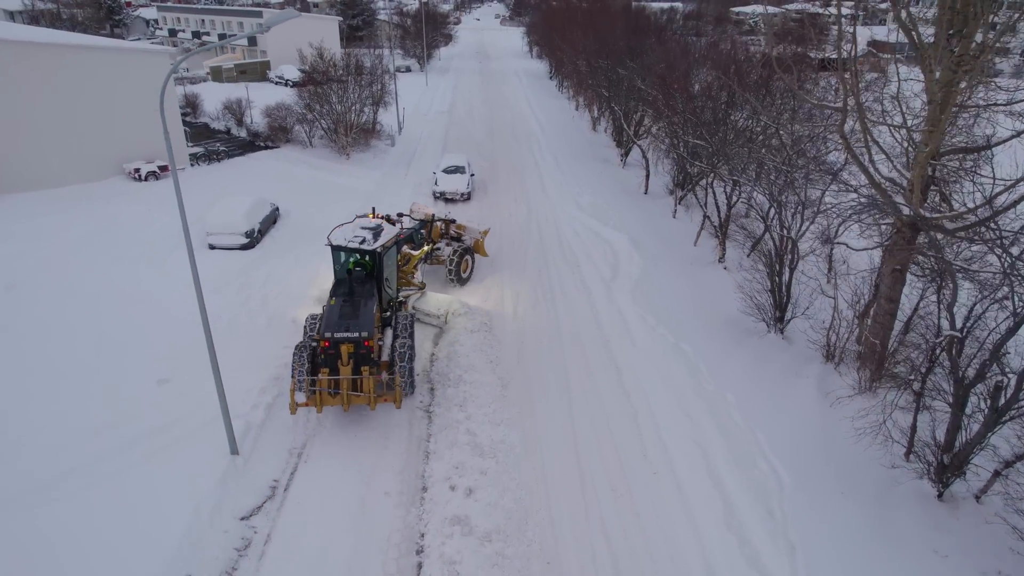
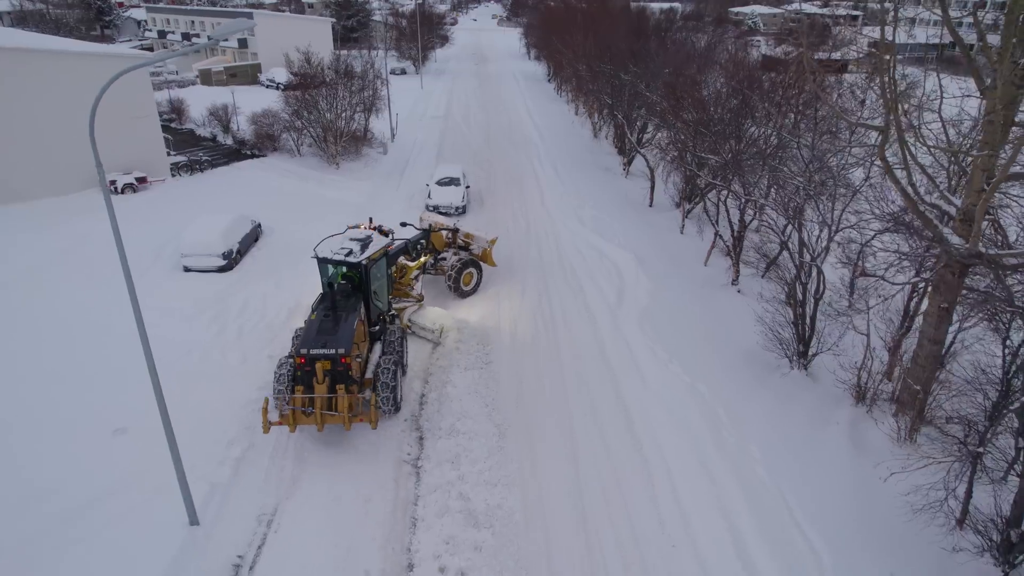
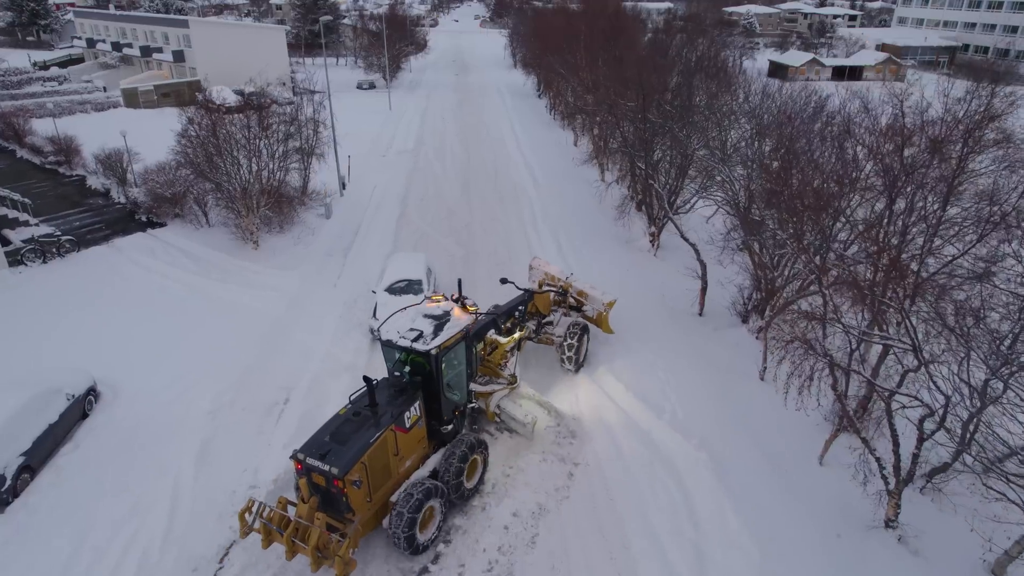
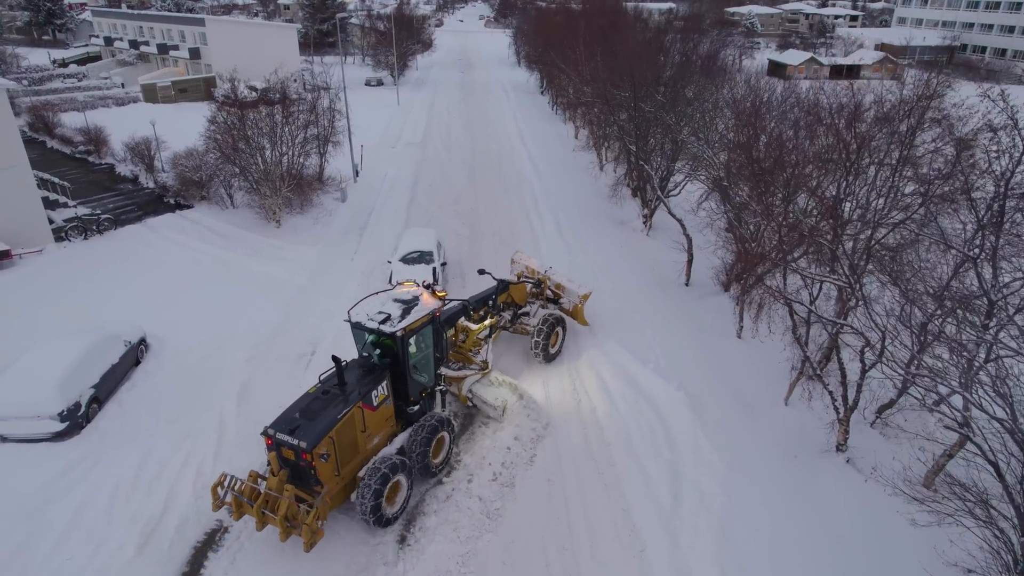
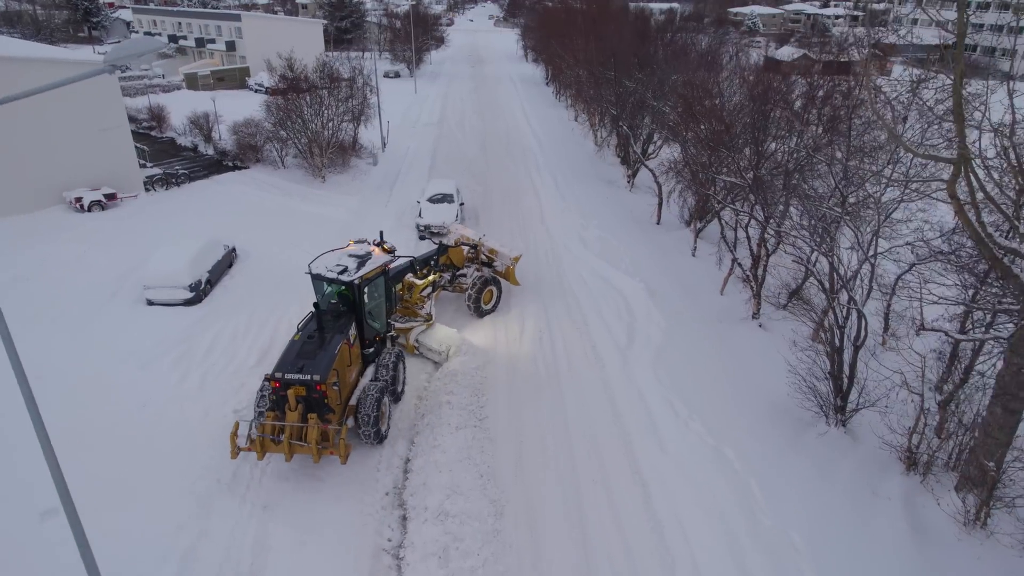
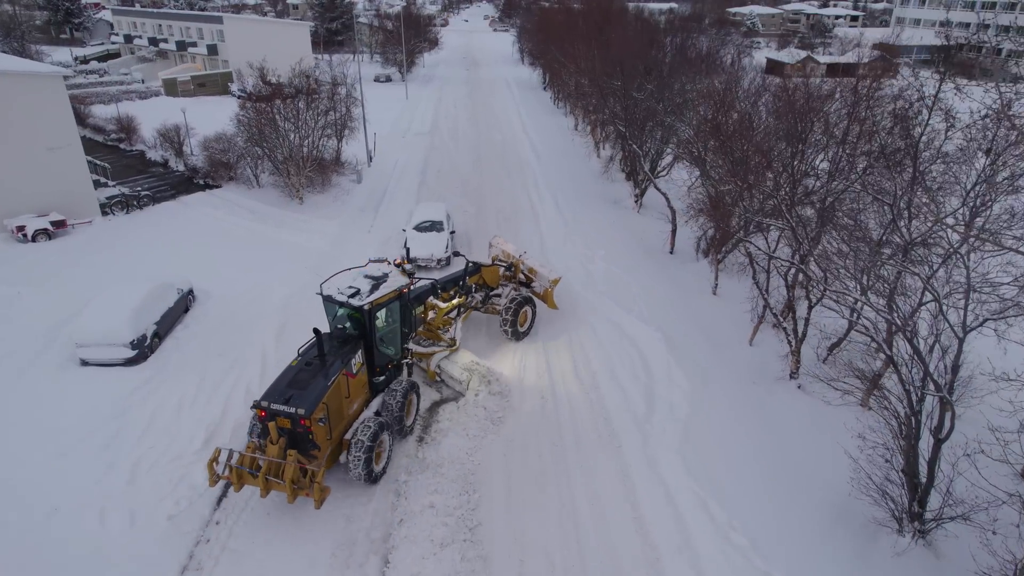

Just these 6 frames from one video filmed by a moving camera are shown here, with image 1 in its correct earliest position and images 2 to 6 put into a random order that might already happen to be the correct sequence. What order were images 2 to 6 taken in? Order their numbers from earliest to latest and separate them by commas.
2, 5, 6, 4, 3
